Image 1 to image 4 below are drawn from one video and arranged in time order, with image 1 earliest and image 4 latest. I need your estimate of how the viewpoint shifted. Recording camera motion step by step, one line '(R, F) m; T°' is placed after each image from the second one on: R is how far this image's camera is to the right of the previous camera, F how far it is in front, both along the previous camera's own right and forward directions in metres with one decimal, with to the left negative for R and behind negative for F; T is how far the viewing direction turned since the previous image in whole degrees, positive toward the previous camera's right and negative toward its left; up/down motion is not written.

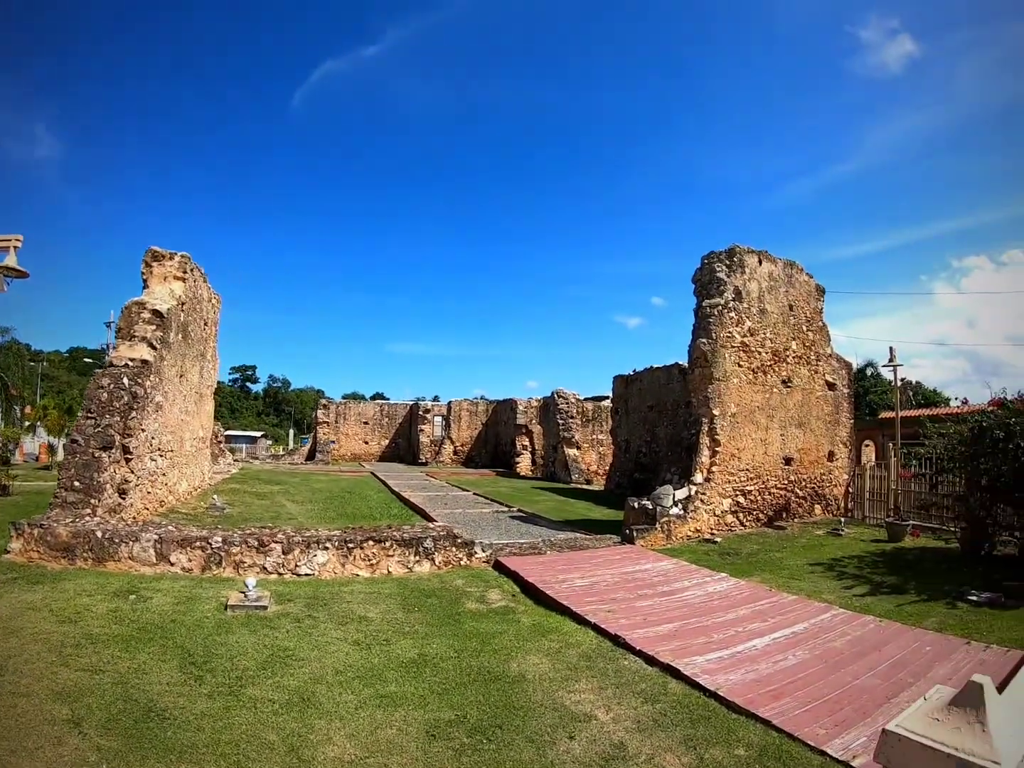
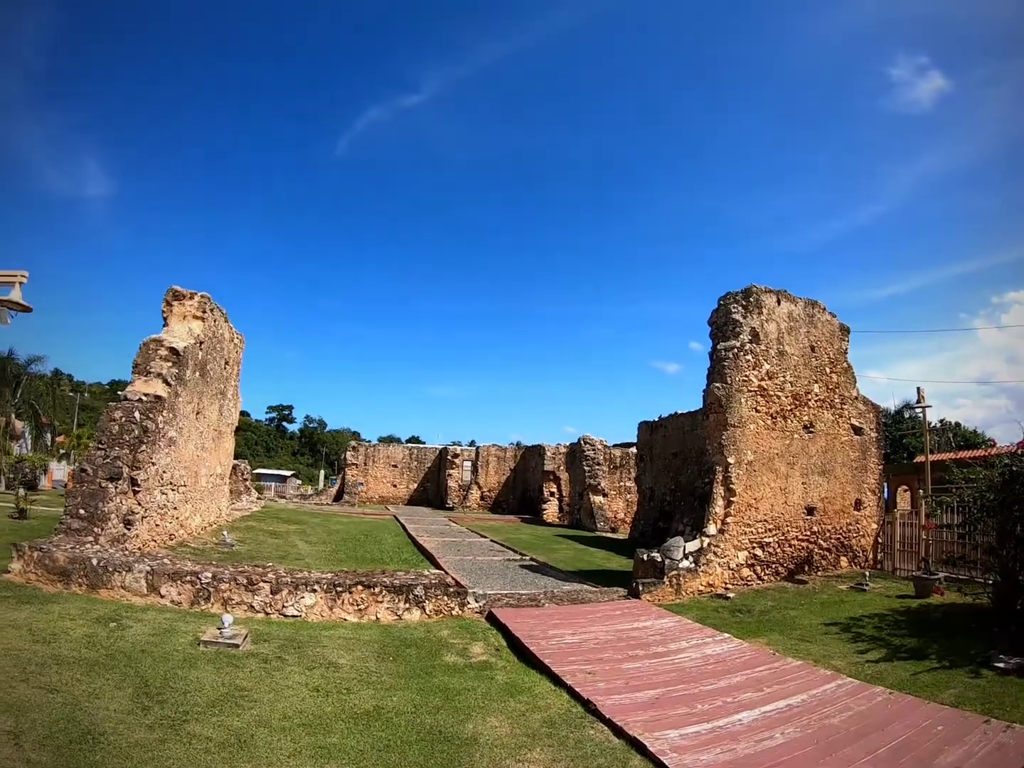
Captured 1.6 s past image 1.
(+1.3, +0.3) m; -8°
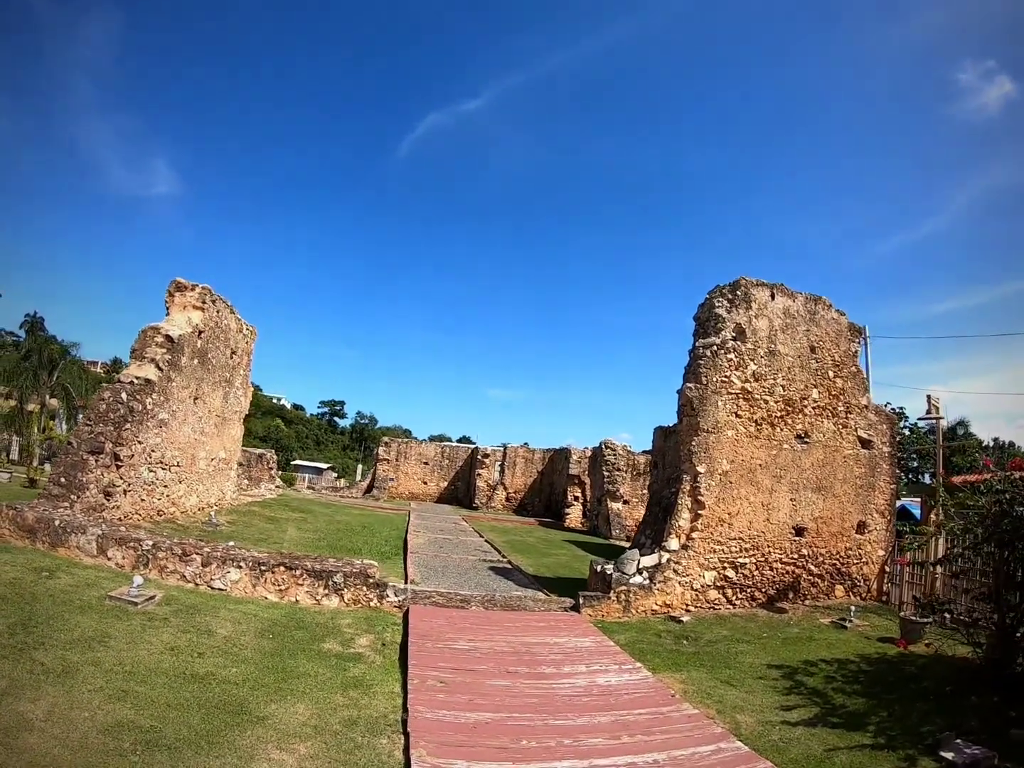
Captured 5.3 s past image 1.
(+3.6, +0.9) m; -17°
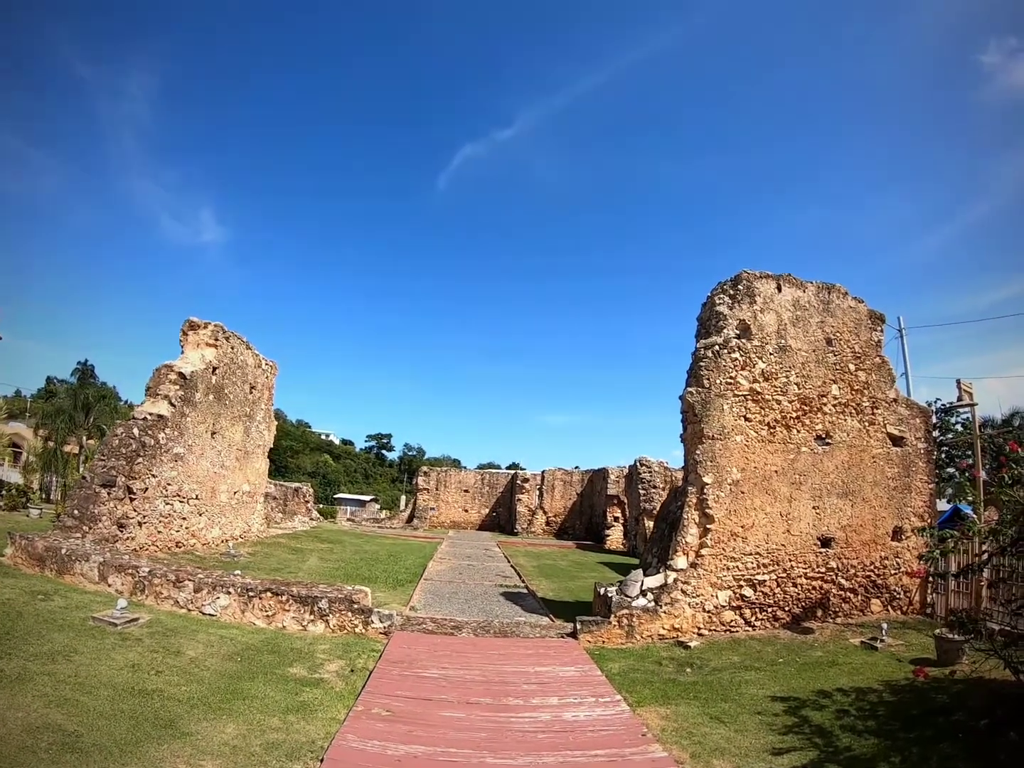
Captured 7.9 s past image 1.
(+1.8, +0.7) m; -10°
